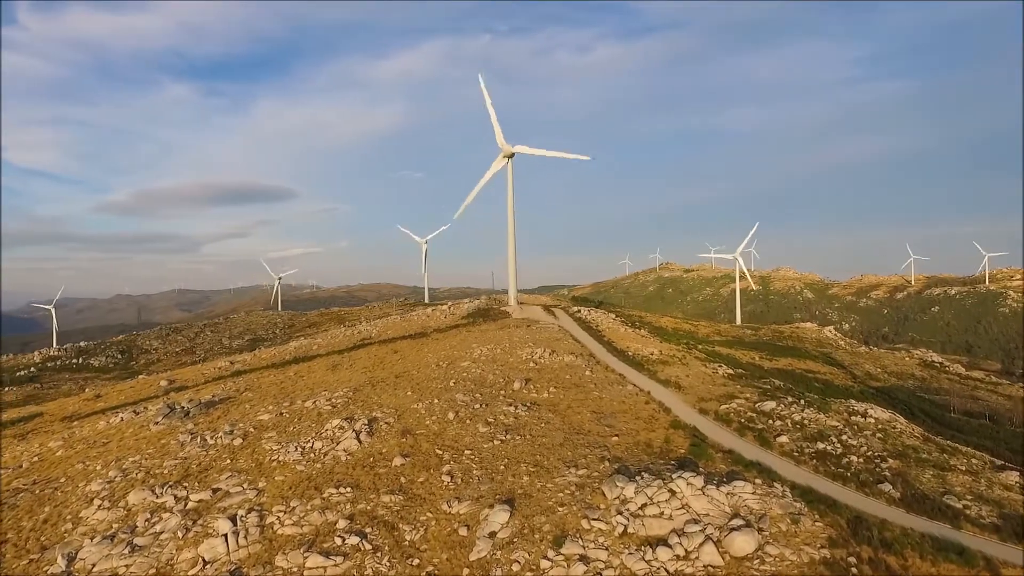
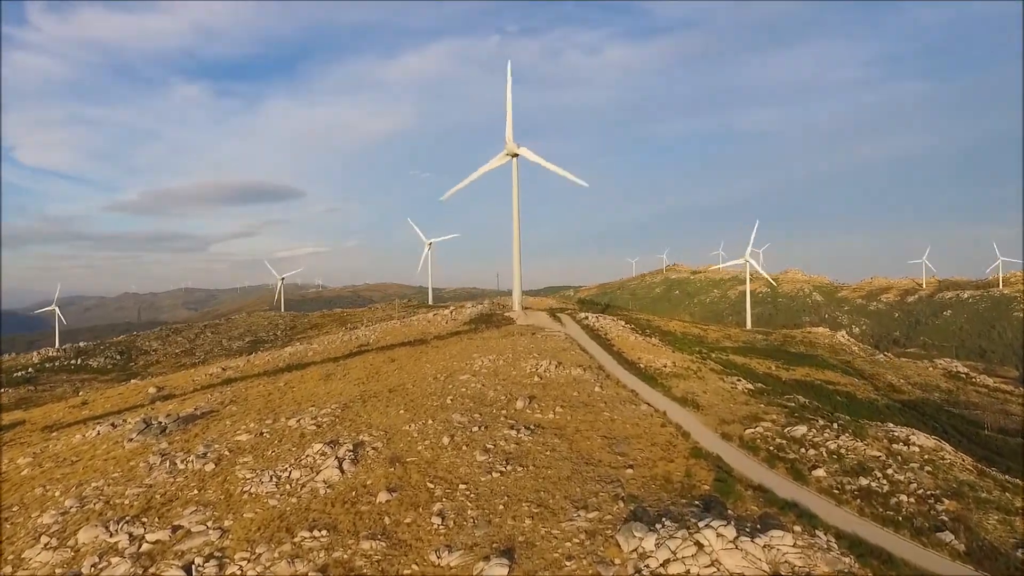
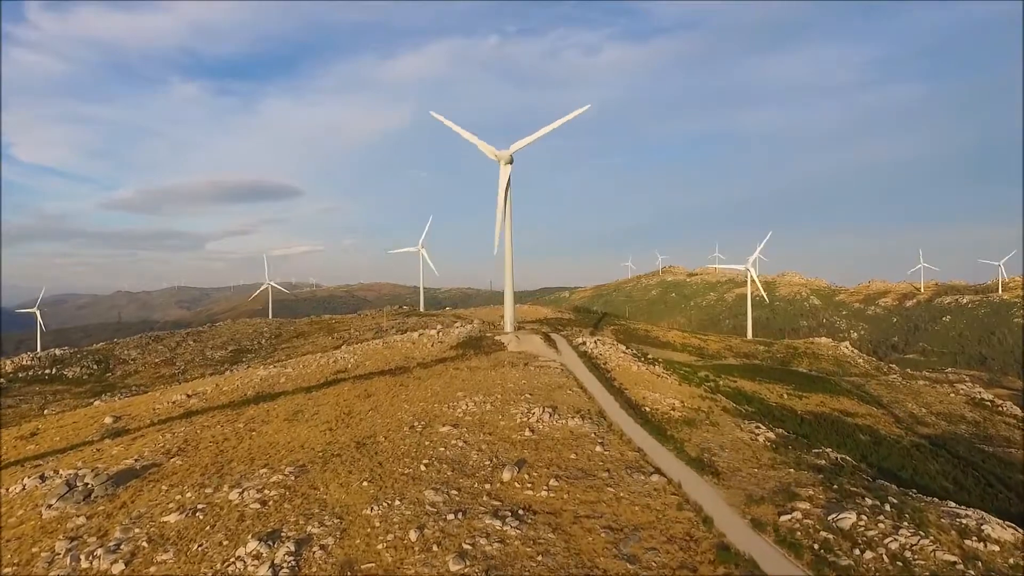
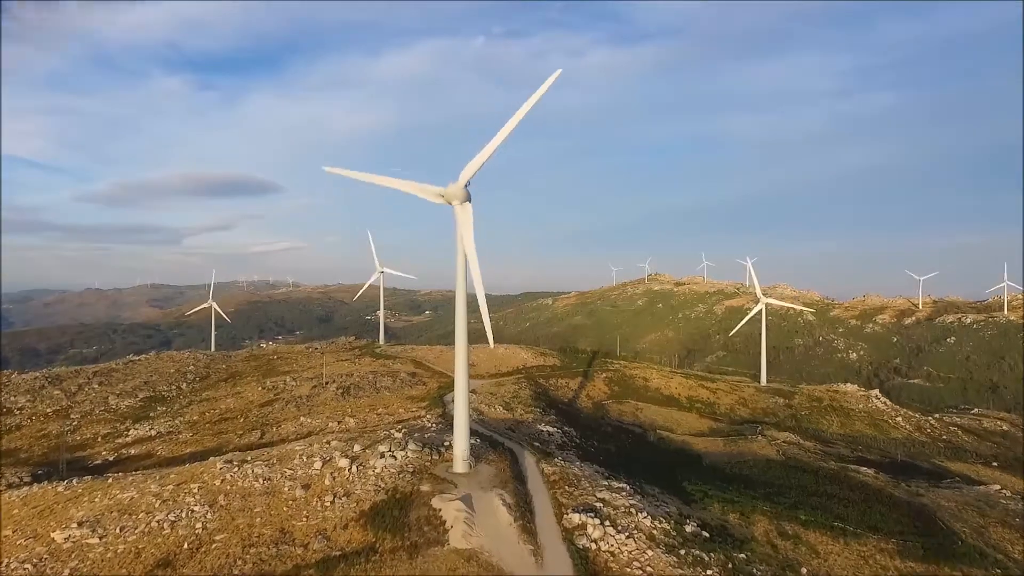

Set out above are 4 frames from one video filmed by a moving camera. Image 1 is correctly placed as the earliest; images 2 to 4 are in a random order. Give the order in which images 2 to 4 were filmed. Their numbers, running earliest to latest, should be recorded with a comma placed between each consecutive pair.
2, 3, 4
